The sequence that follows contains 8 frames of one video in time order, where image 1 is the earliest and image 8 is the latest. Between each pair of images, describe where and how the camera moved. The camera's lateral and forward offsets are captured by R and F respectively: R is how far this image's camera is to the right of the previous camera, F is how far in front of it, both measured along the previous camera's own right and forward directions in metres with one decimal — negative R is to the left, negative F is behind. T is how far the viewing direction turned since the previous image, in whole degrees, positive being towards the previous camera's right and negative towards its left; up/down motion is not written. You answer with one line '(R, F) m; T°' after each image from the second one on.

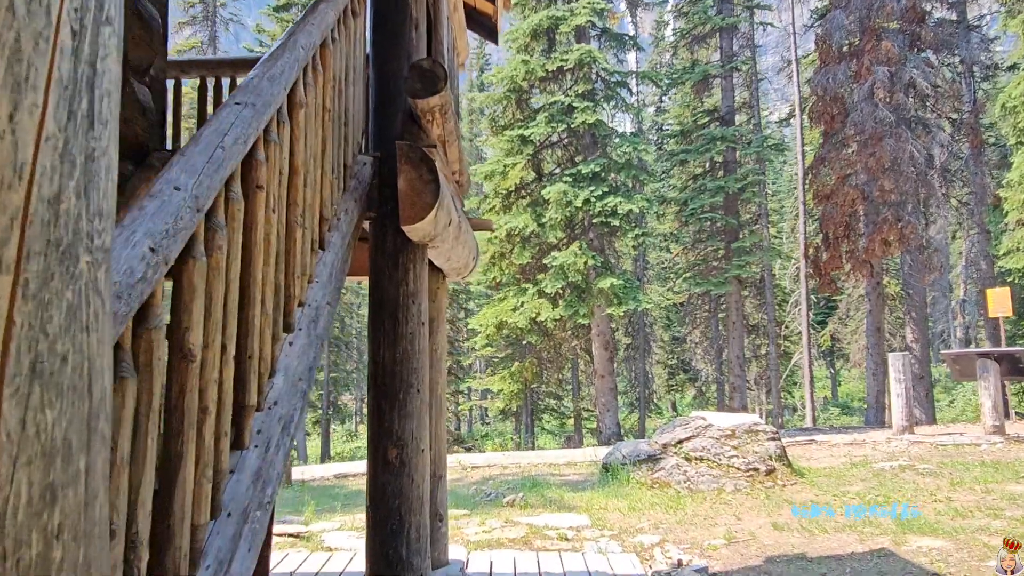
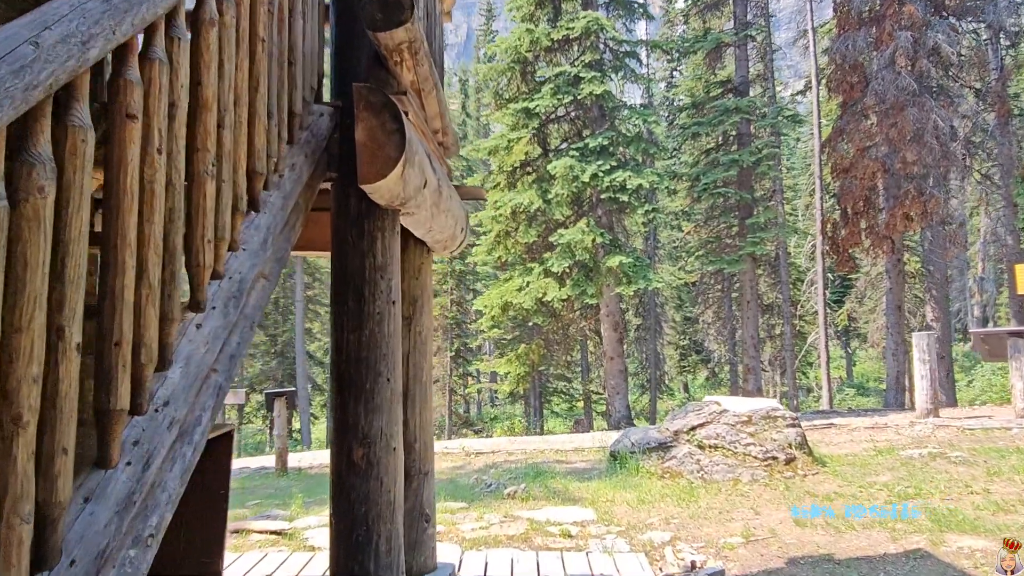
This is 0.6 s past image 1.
(+0.1, +0.5) m; -1°
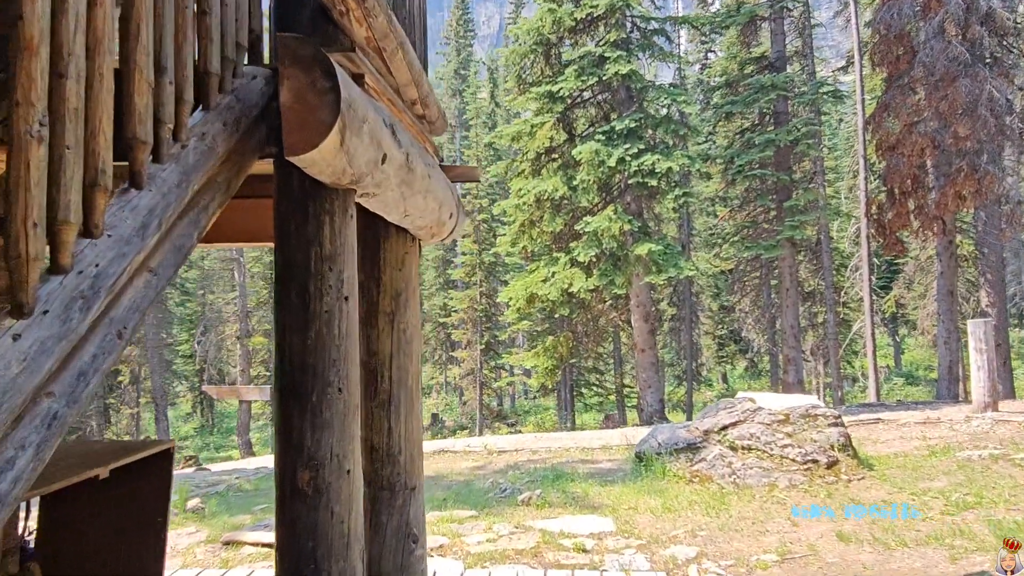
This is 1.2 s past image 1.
(+0.2, +0.5) m; -3°
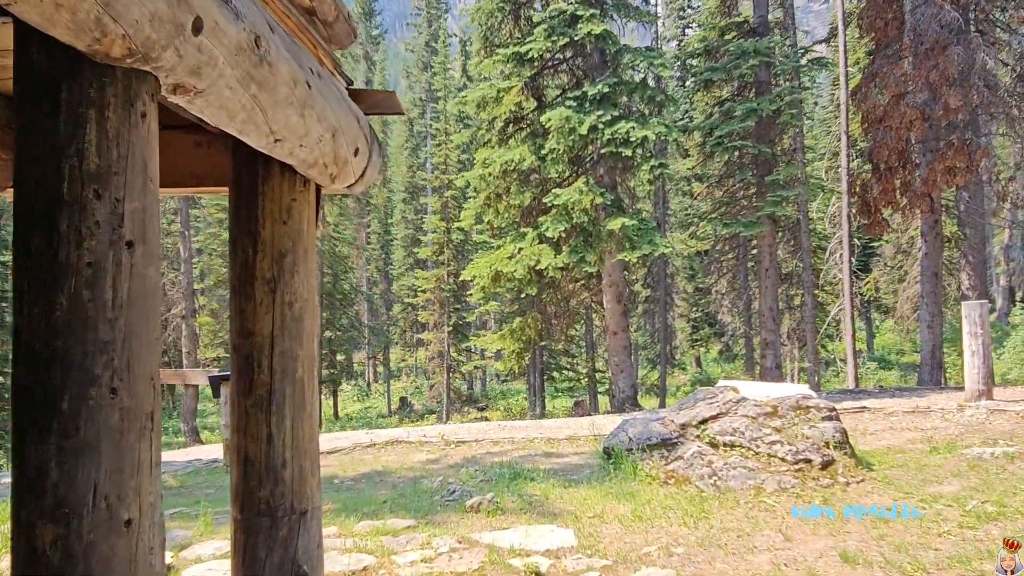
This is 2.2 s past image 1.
(+0.2, +0.9) m; +2°
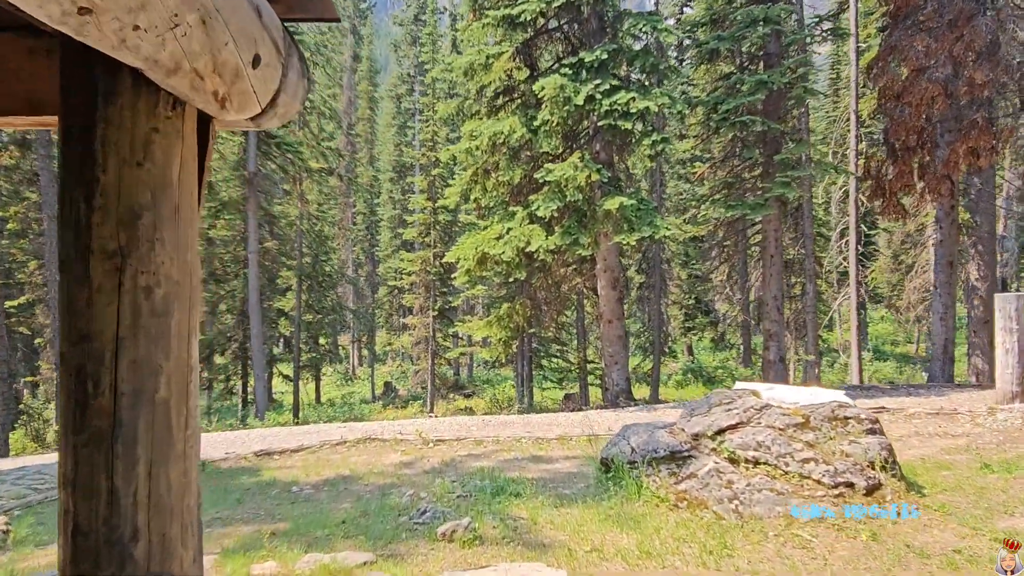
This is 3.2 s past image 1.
(0.0, +0.9) m; +1°
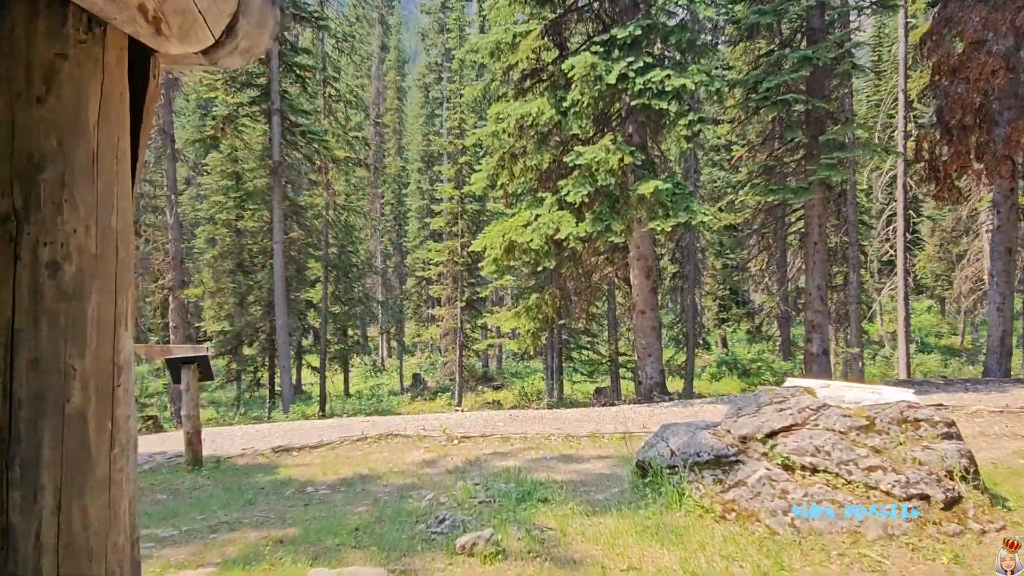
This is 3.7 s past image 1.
(0.0, +0.4) m; -2°
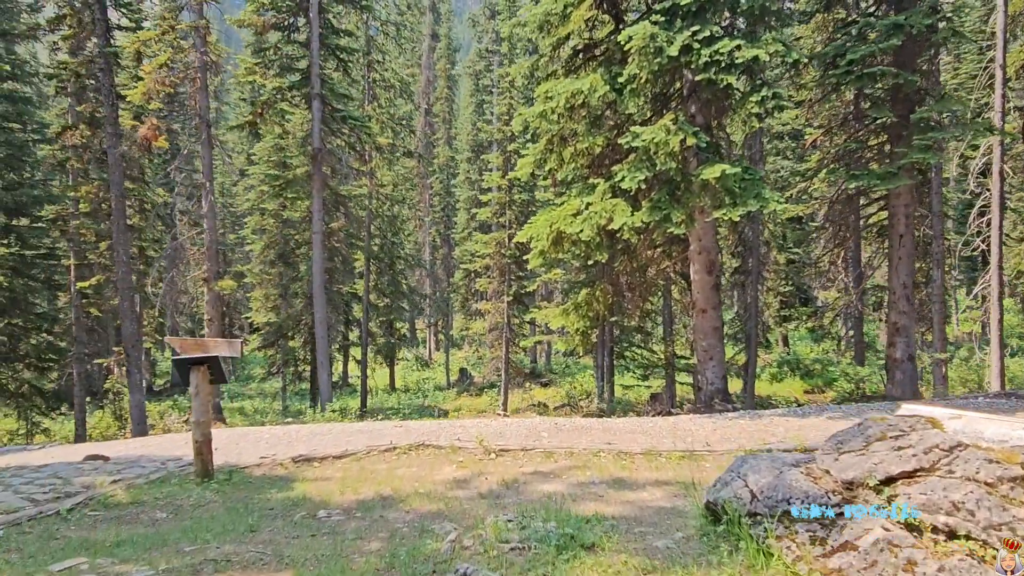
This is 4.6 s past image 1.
(0.0, +0.9) m; -4°
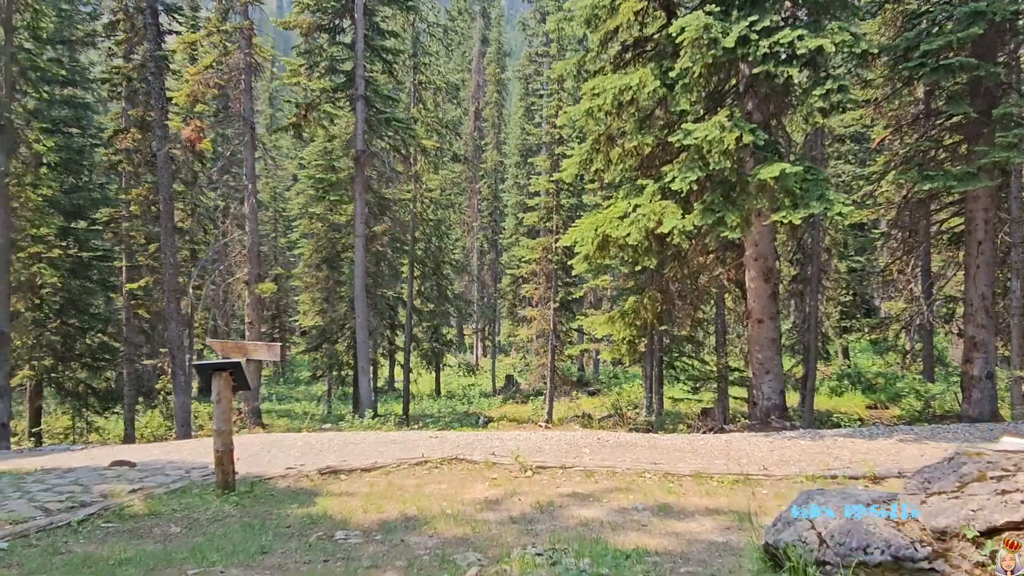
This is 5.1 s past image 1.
(+0.1, +0.4) m; -4°
